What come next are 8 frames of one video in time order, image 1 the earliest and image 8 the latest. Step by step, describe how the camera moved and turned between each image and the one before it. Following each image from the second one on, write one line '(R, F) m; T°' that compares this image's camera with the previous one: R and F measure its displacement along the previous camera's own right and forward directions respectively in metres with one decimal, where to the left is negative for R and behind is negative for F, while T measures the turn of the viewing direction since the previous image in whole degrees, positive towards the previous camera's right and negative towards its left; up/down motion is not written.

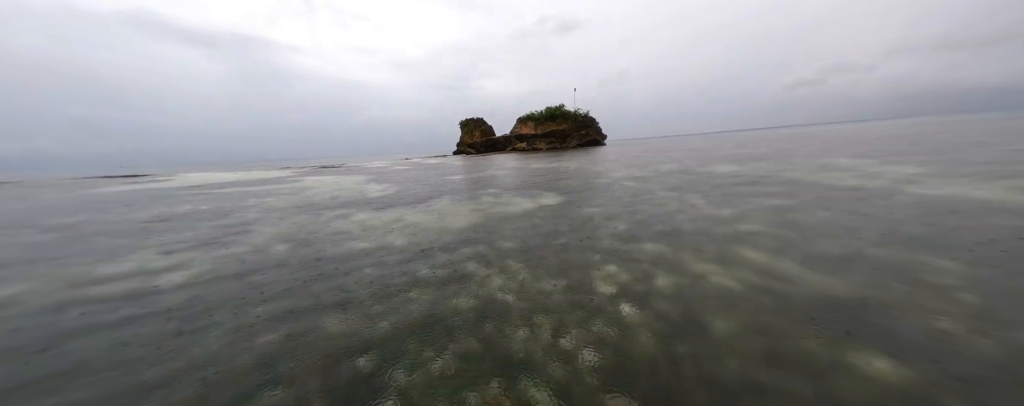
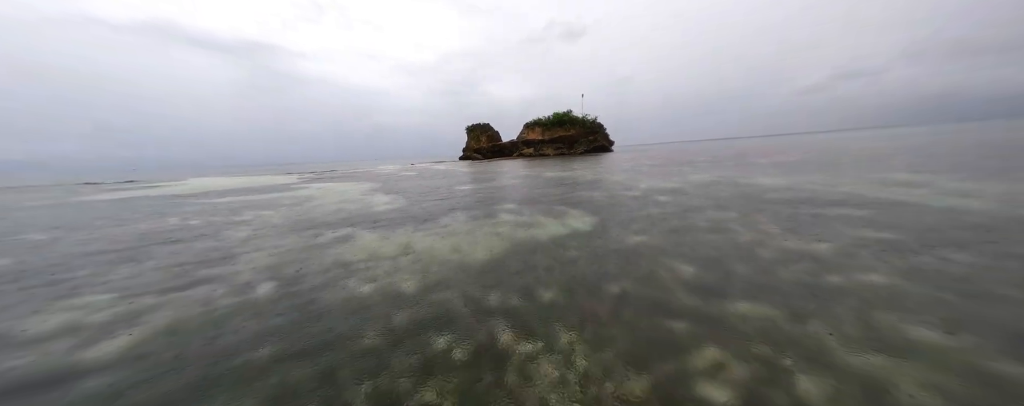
(-0.5, +1.1) m; -1°
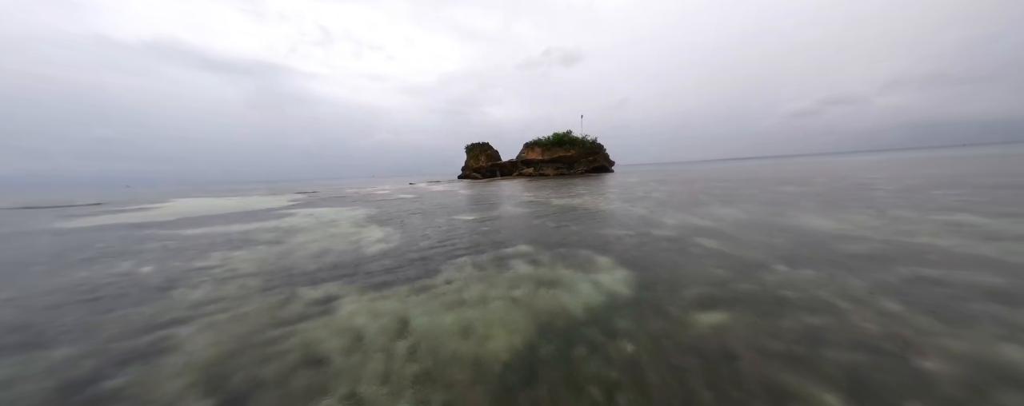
(-0.5, +1.3) m; 0°
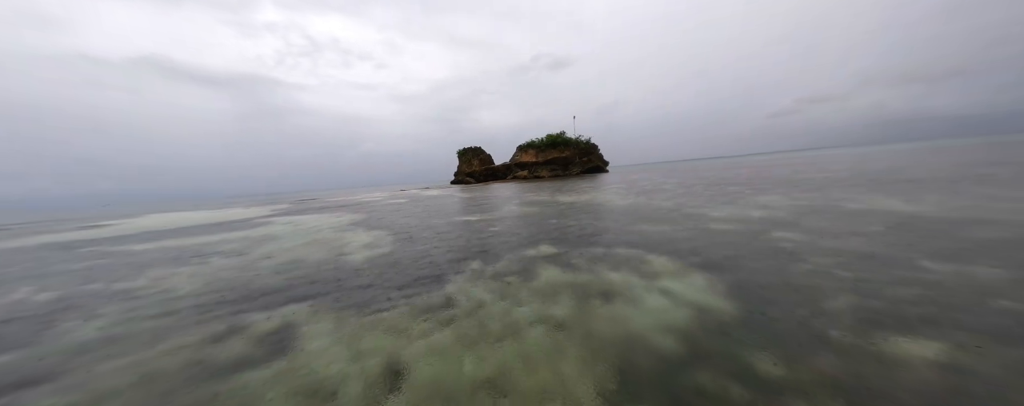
(-0.7, +1.7) m; +1°
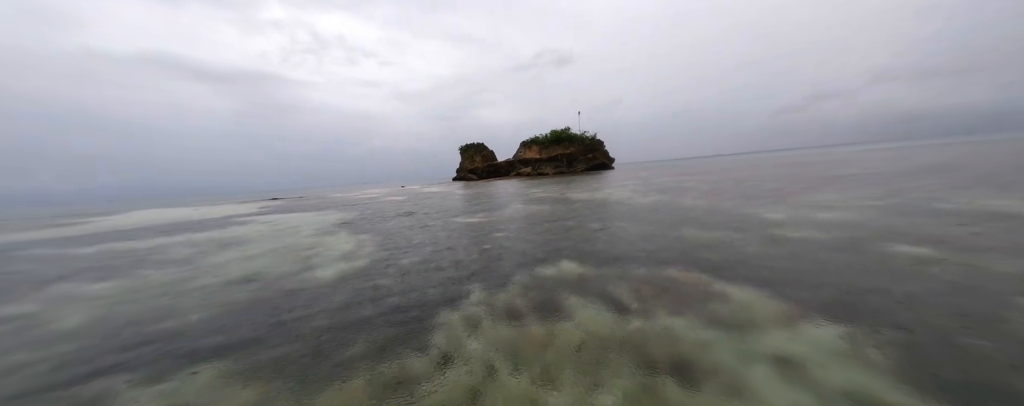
(-0.2, +1.7) m; 0°
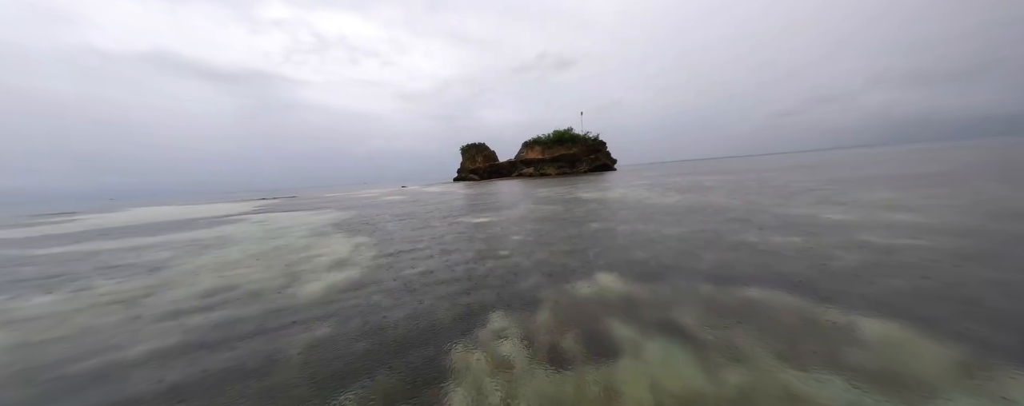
(-0.5, +1.0) m; 0°
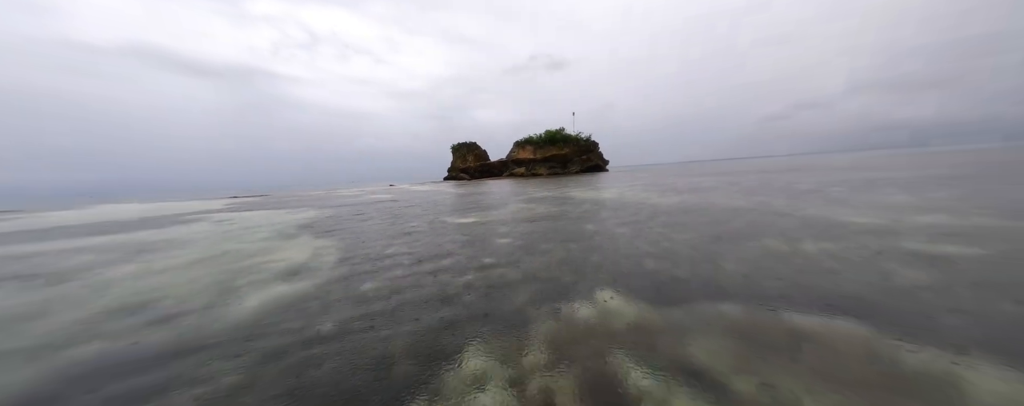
(+0.1, +0.9) m; +2°
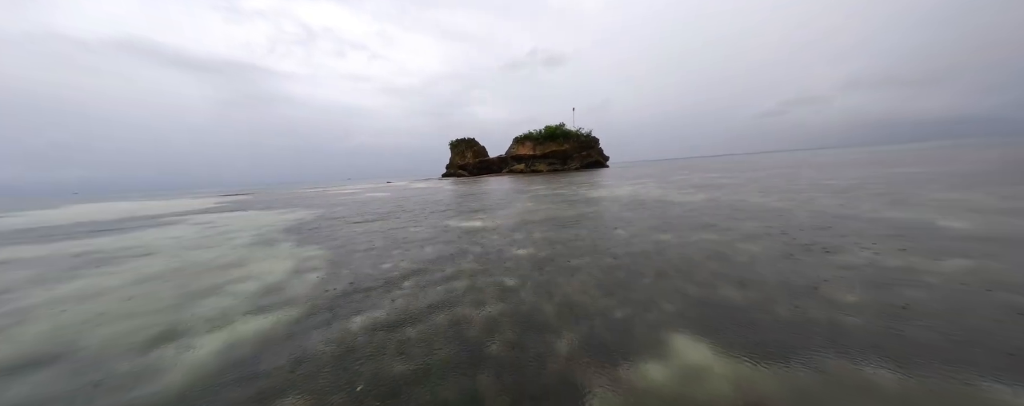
(-0.4, +1.0) m; 0°
